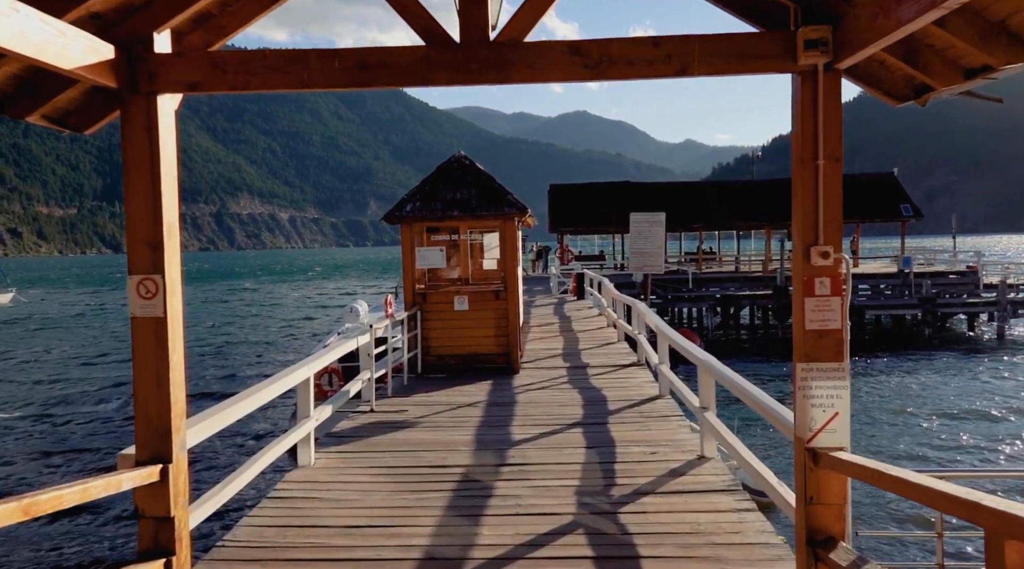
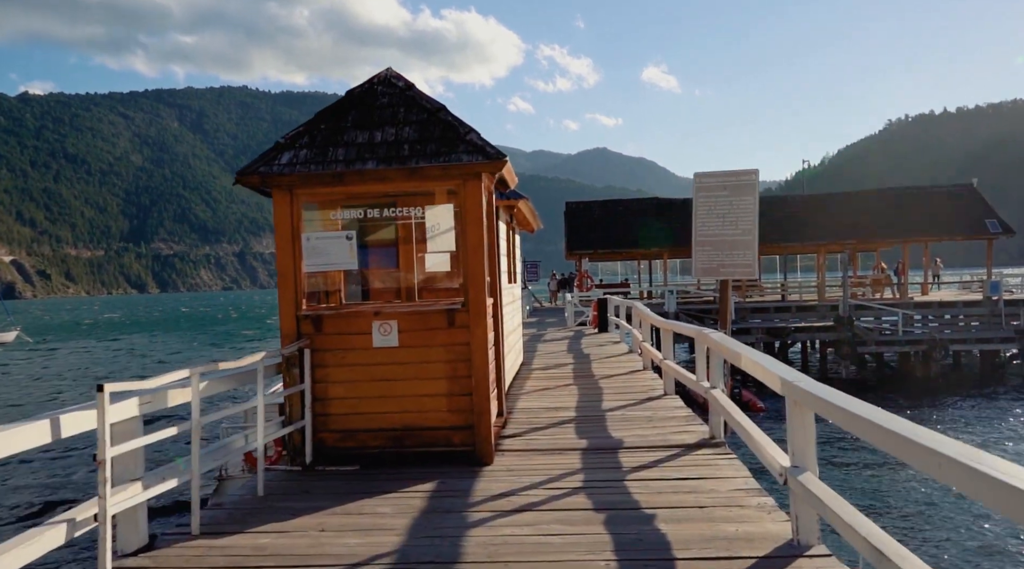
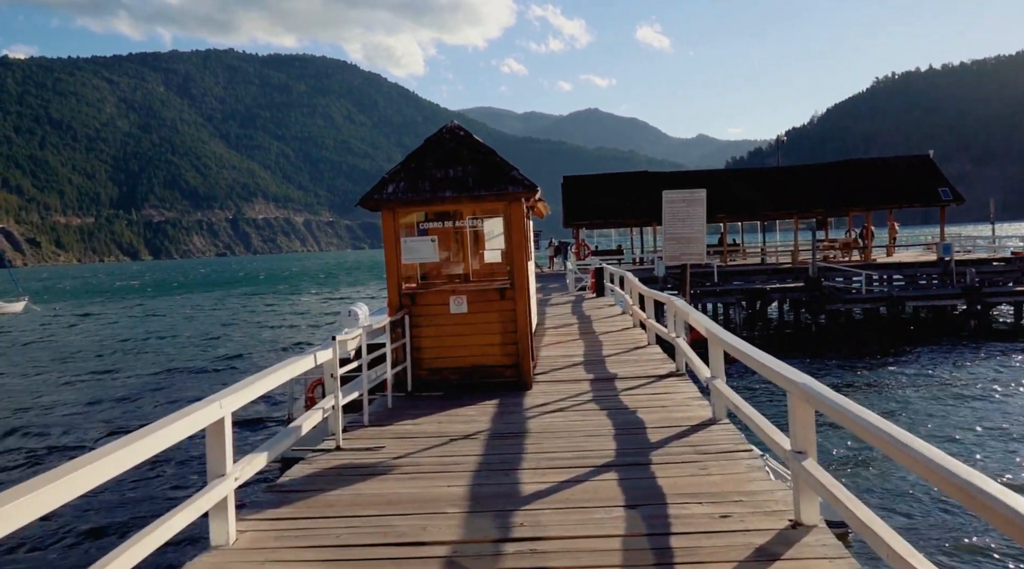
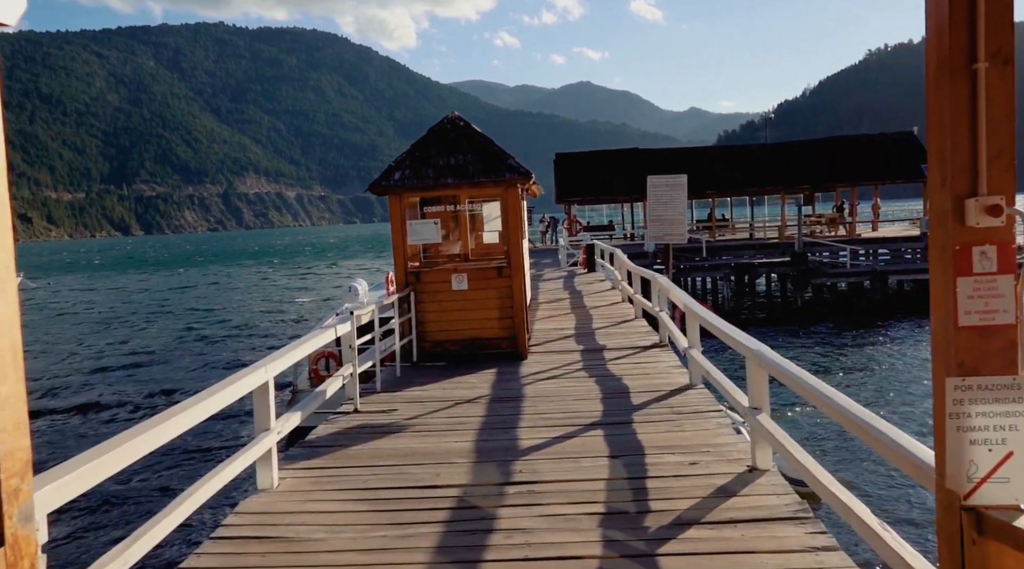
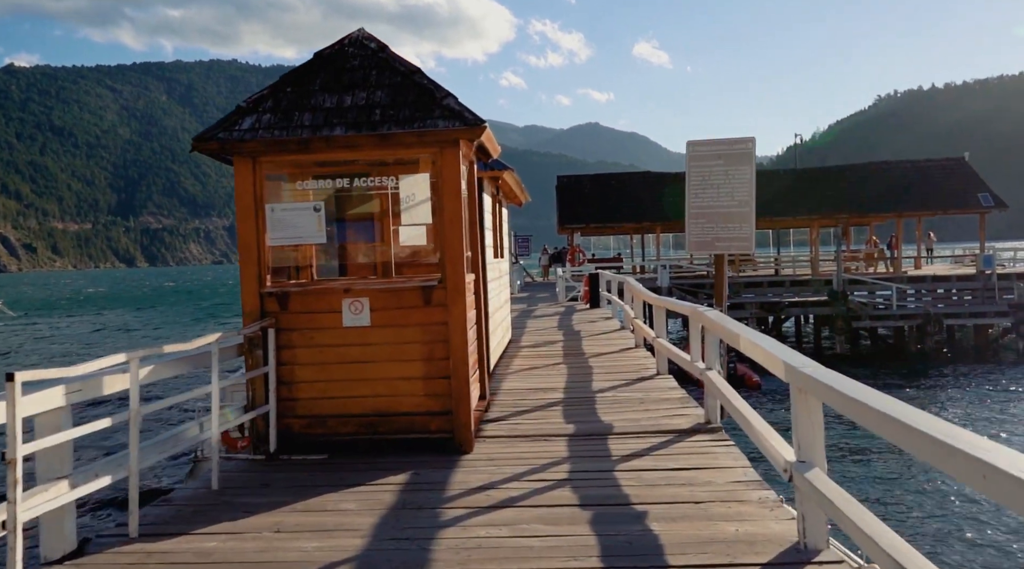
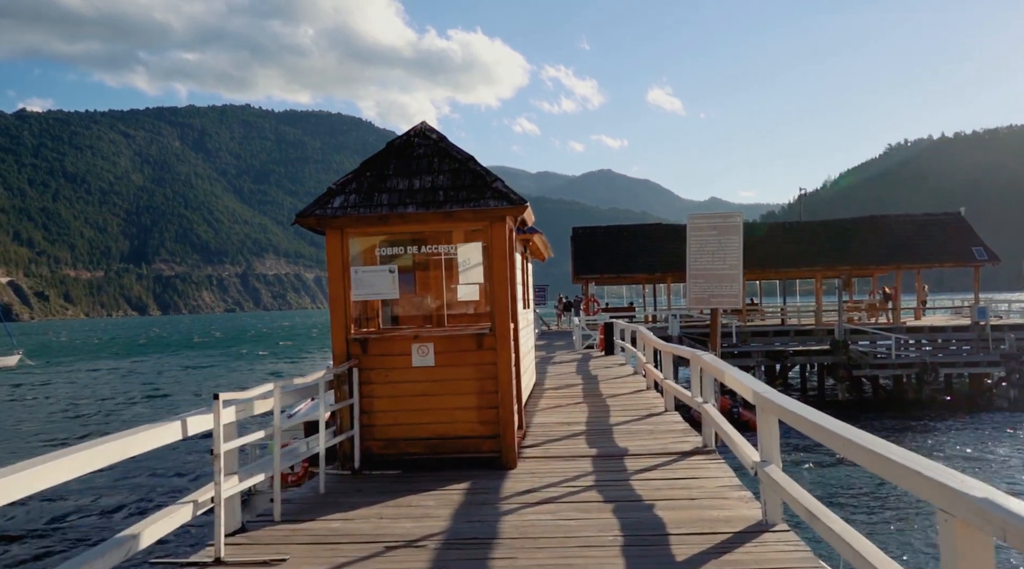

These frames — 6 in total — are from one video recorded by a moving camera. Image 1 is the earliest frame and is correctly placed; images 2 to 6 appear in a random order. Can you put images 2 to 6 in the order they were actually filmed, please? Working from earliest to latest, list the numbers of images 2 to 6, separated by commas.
4, 3, 6, 2, 5
